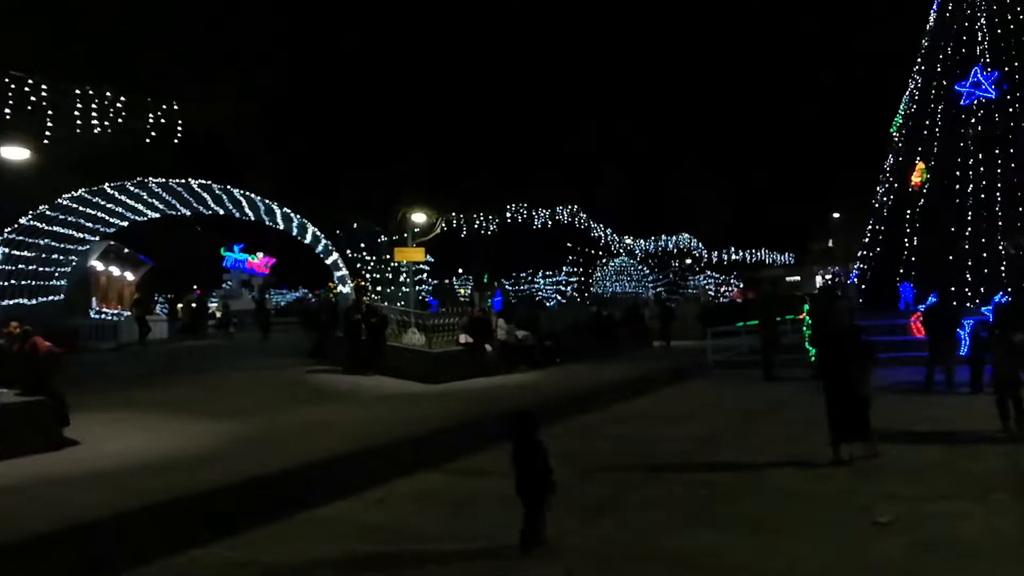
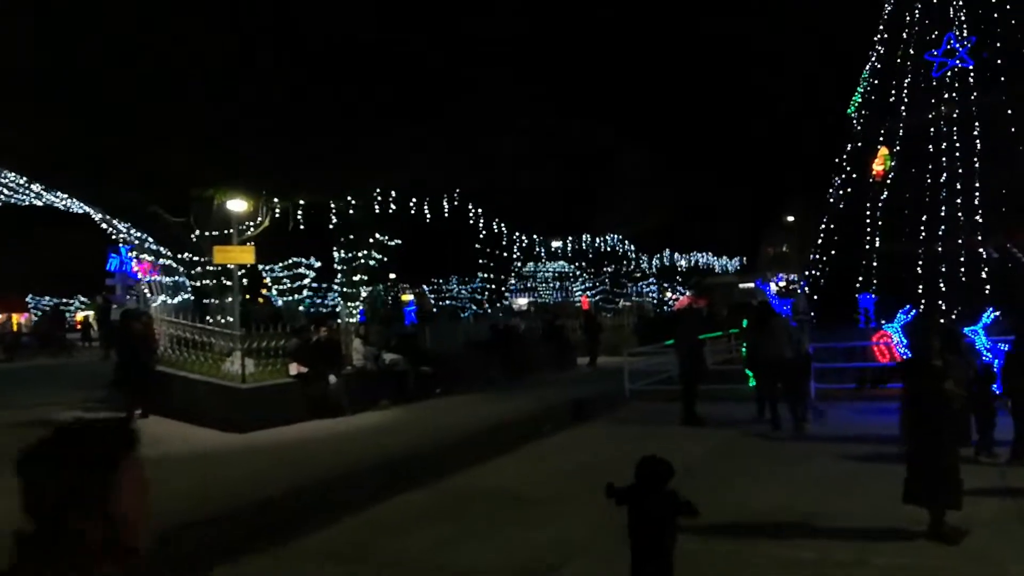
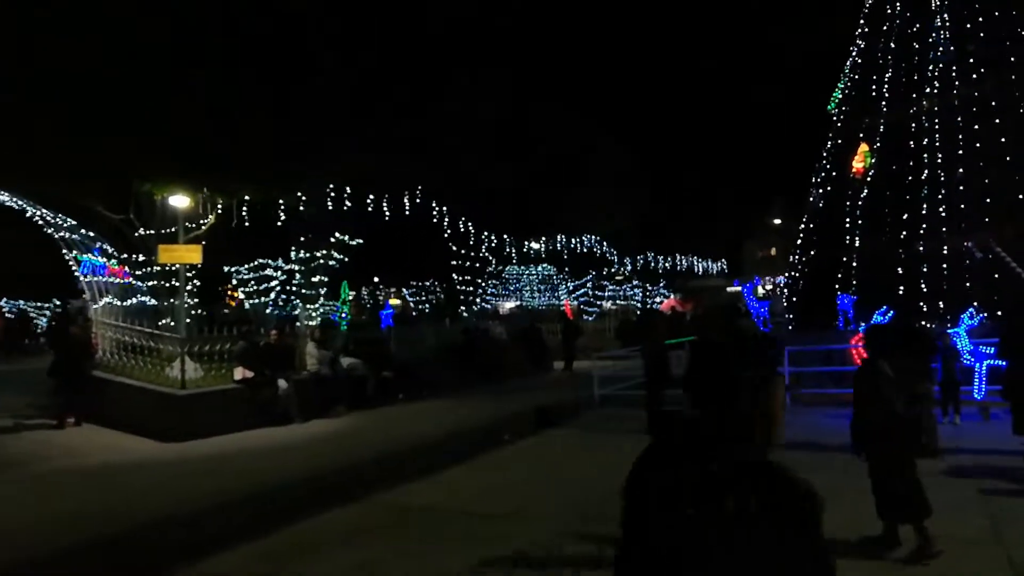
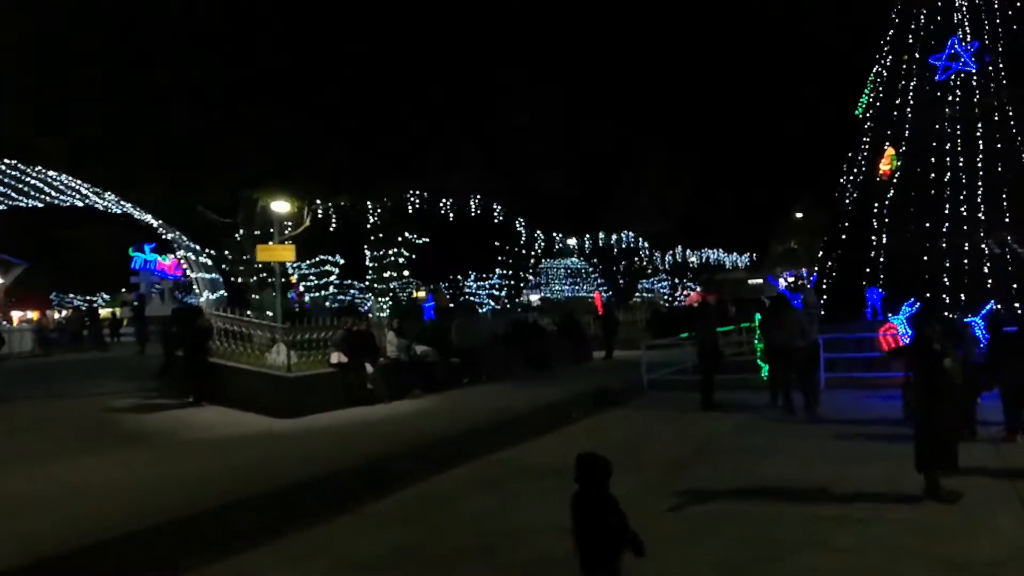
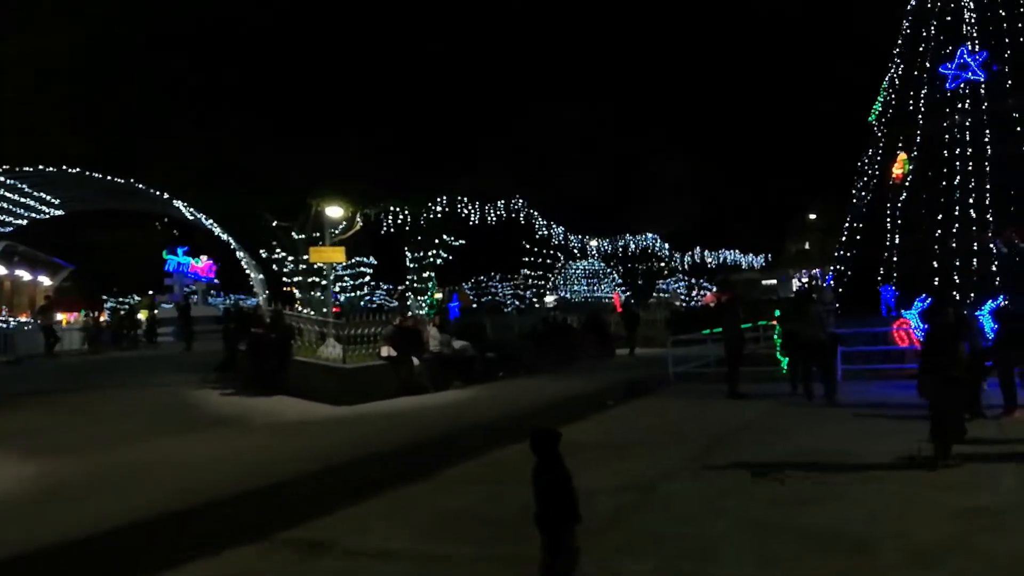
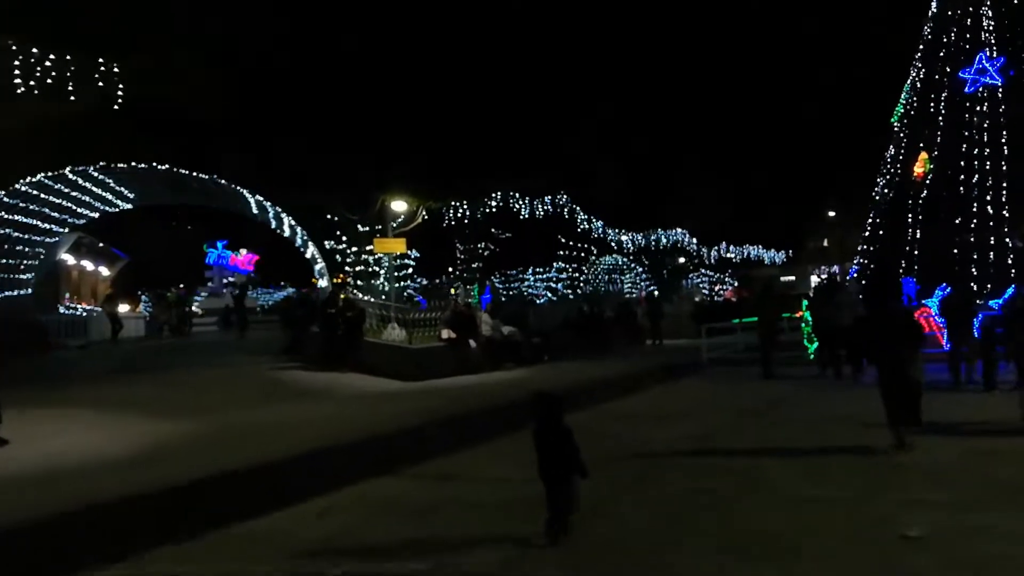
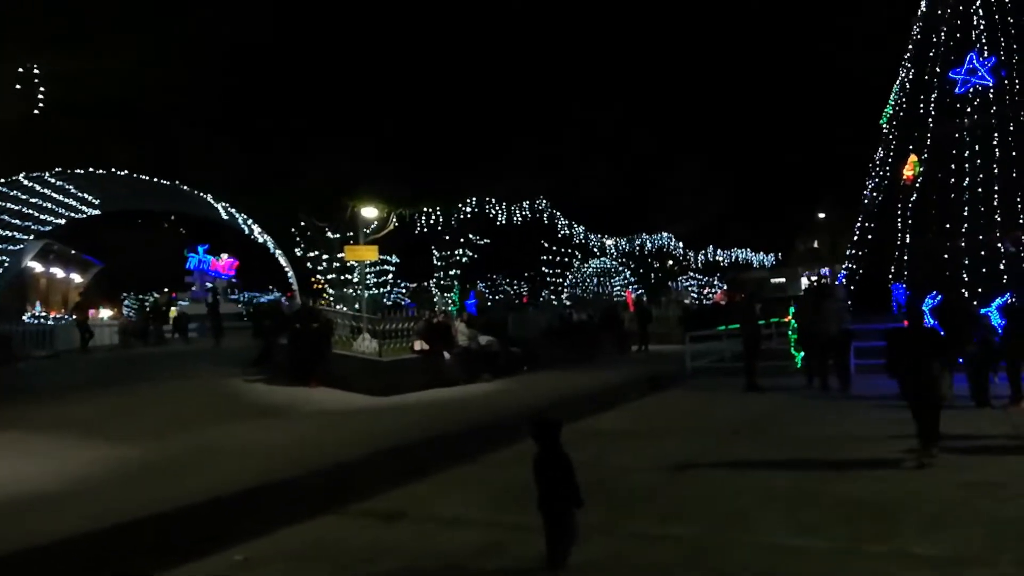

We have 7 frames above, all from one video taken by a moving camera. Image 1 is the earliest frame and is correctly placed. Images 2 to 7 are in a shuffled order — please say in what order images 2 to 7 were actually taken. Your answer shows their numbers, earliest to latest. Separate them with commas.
6, 7, 5, 4, 2, 3
